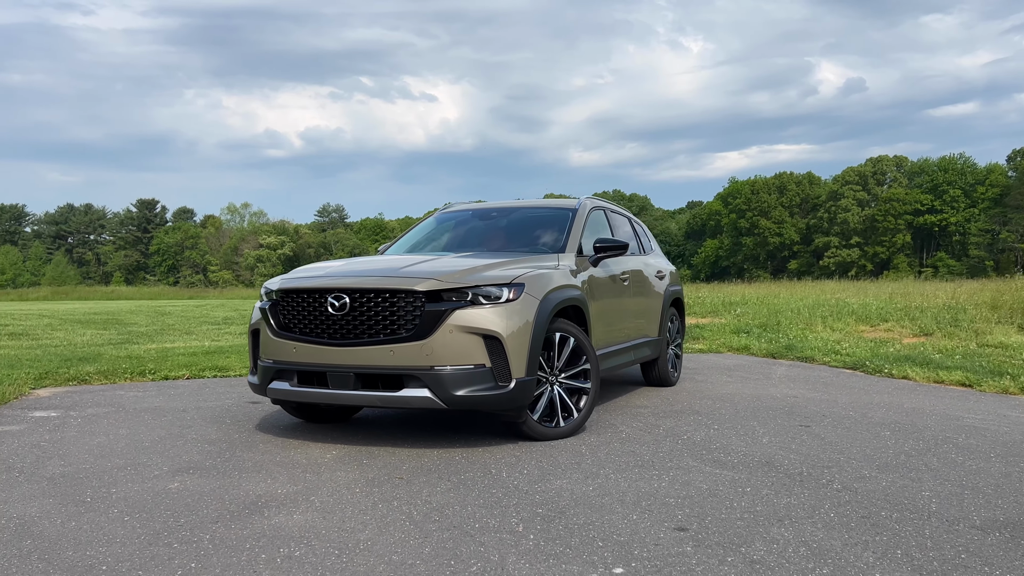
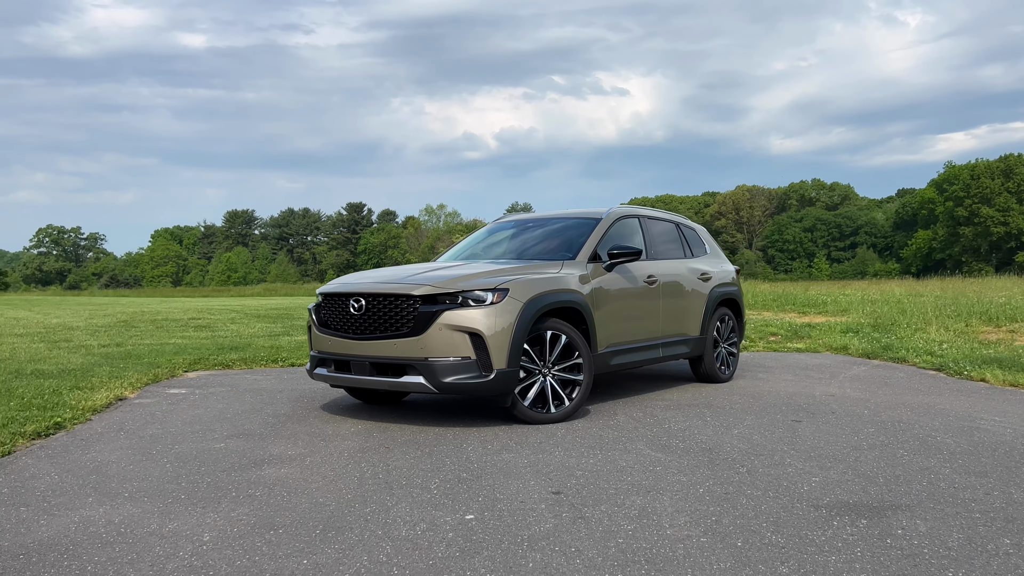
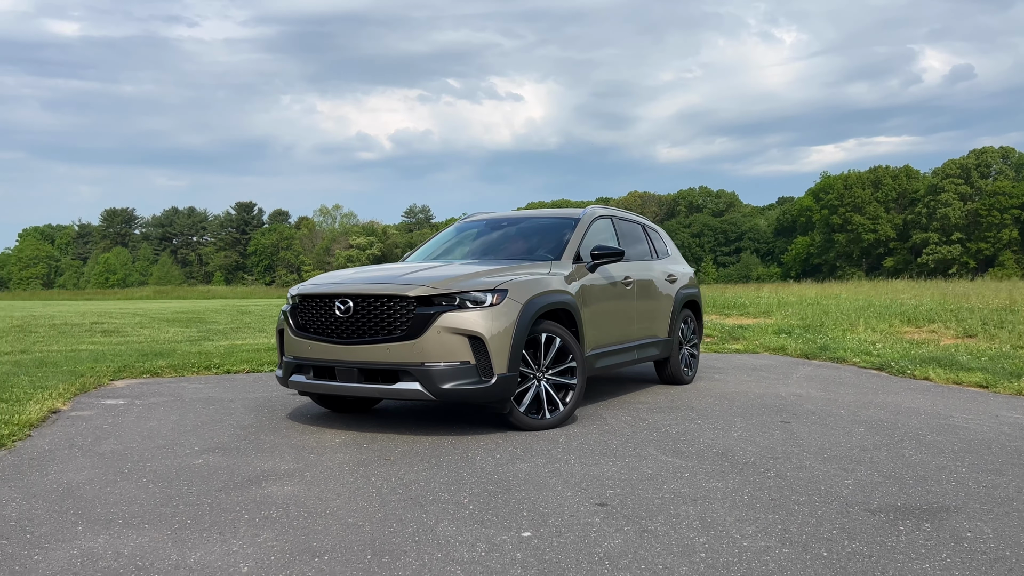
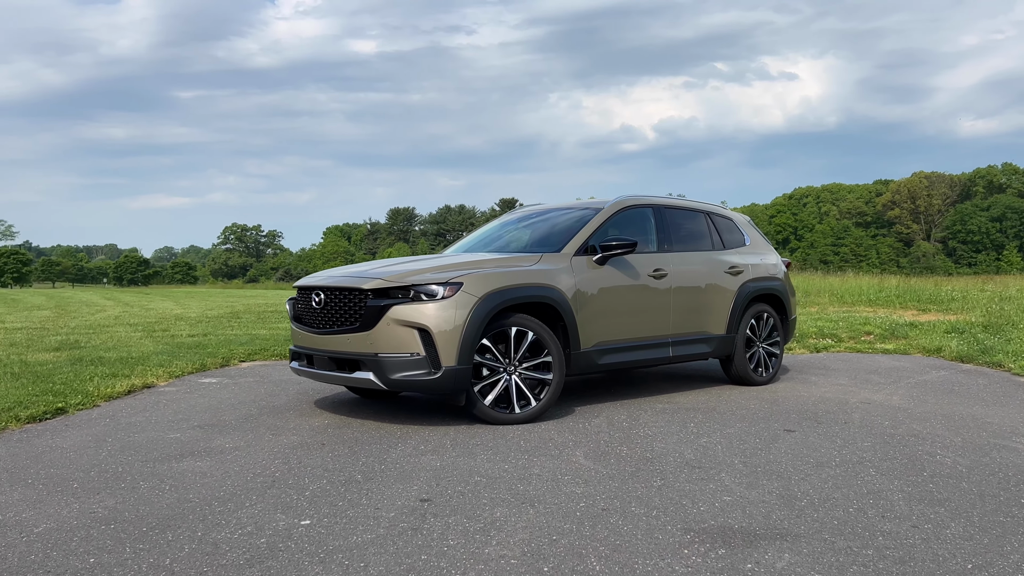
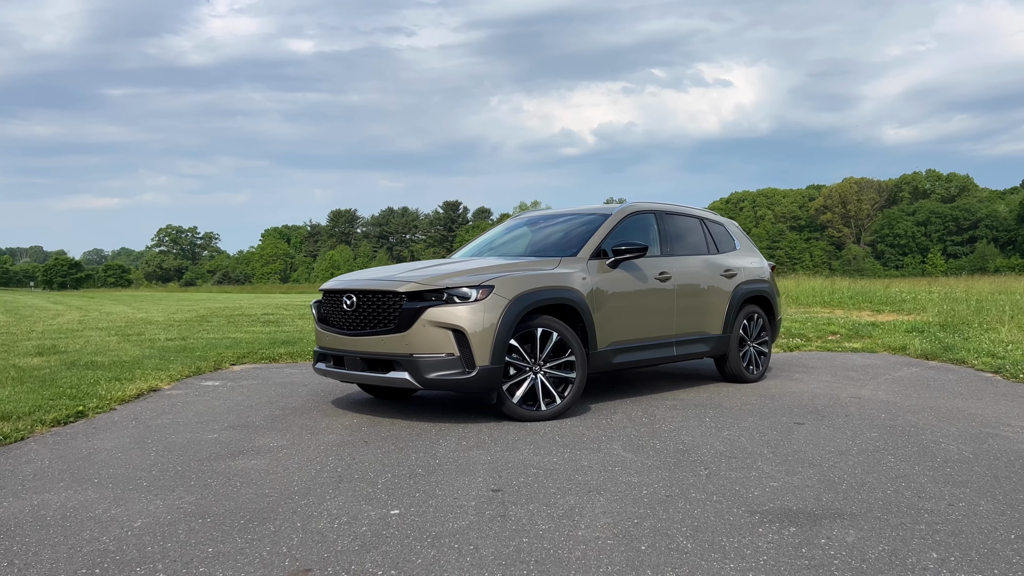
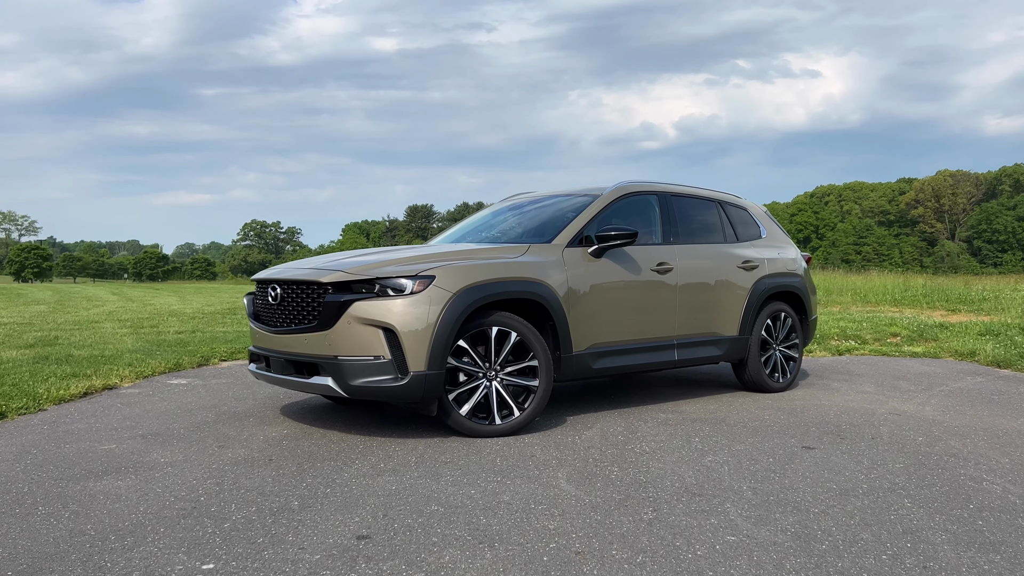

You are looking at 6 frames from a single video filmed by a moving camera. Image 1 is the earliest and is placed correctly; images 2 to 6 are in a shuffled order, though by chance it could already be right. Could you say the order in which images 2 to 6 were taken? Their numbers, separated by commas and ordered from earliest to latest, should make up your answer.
3, 2, 5, 4, 6
